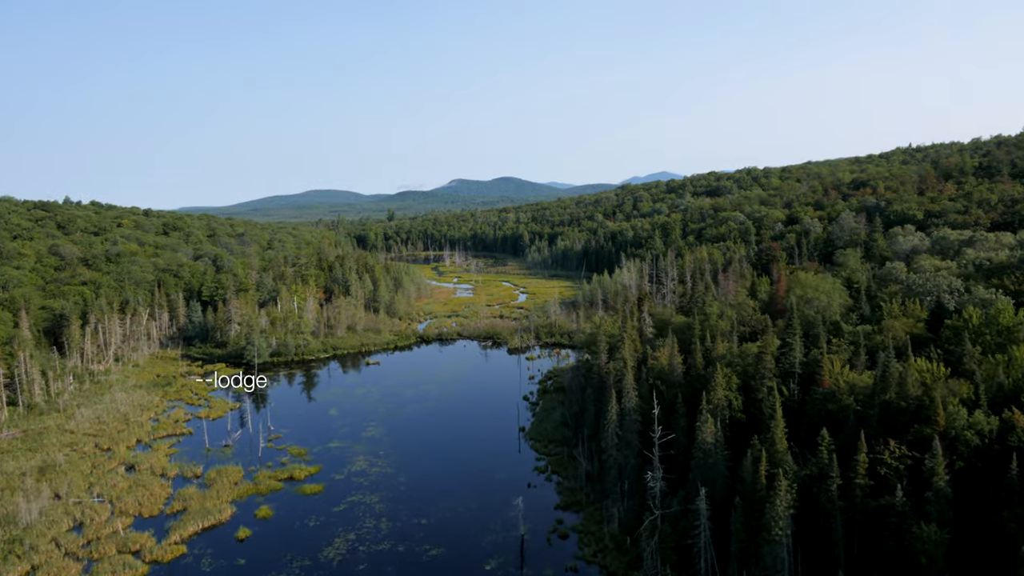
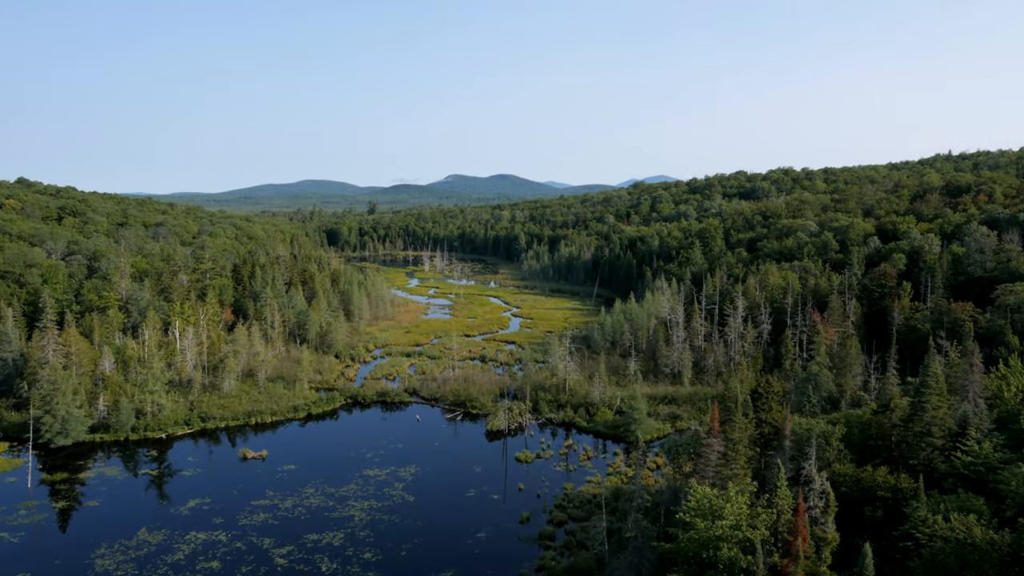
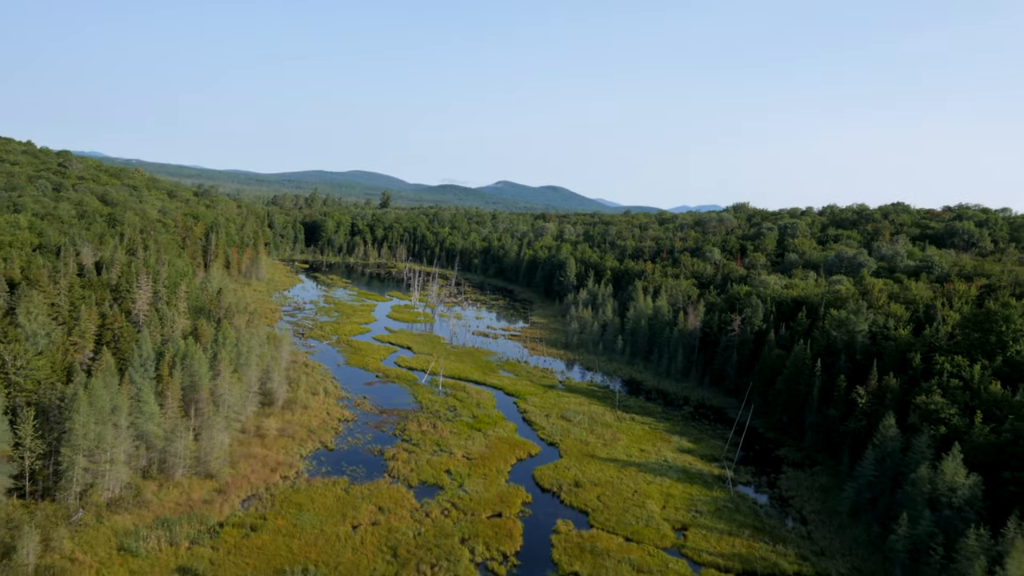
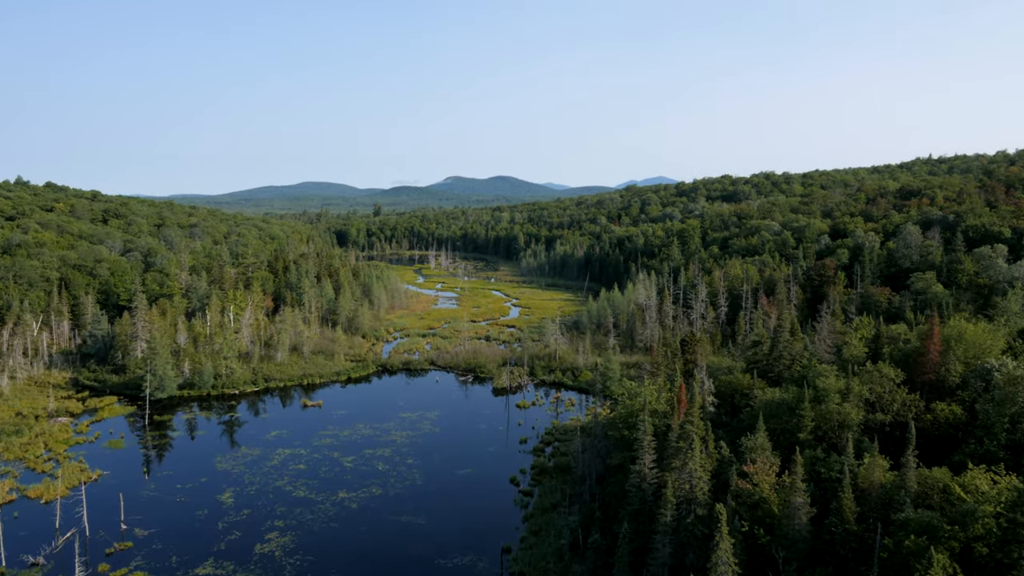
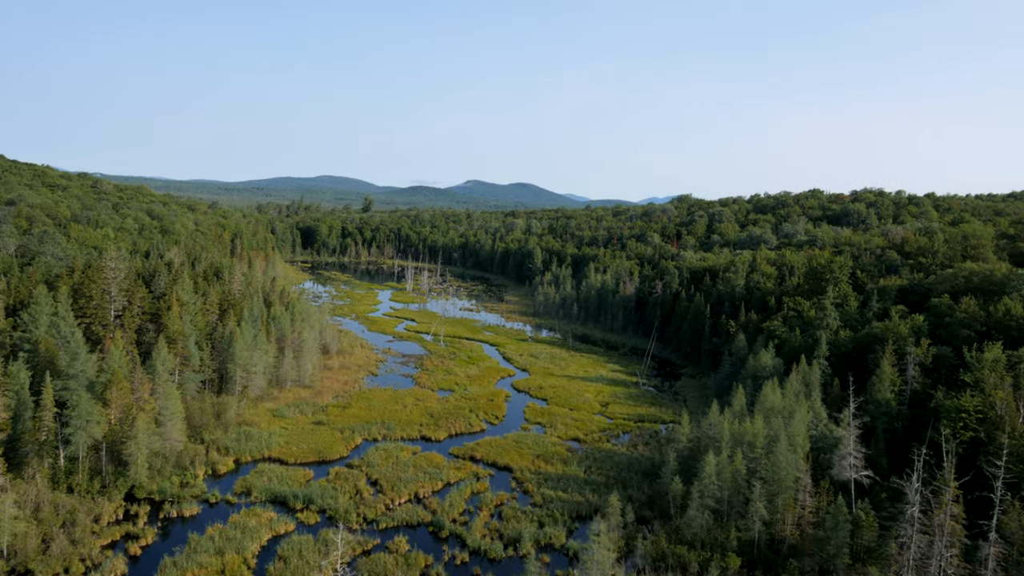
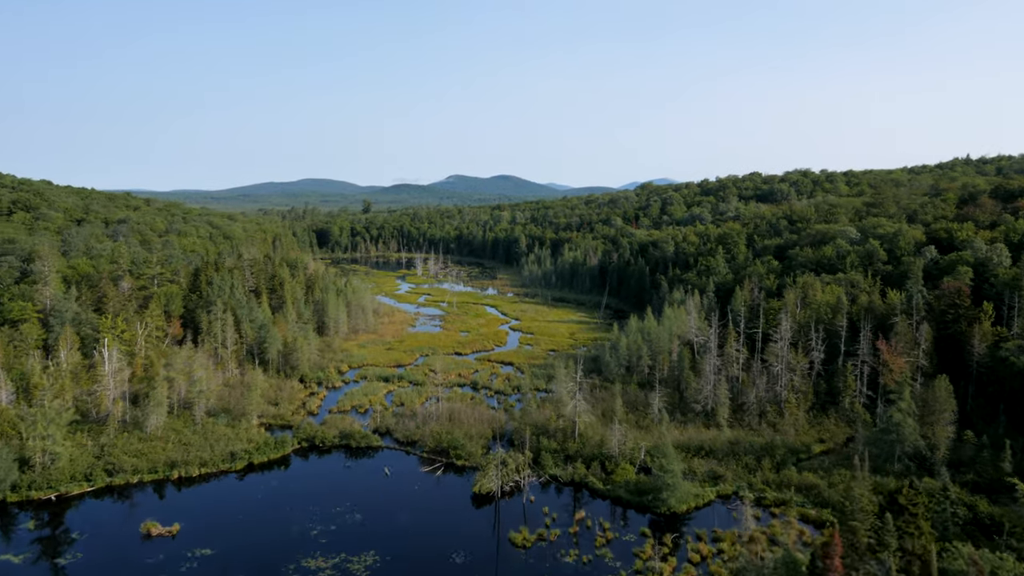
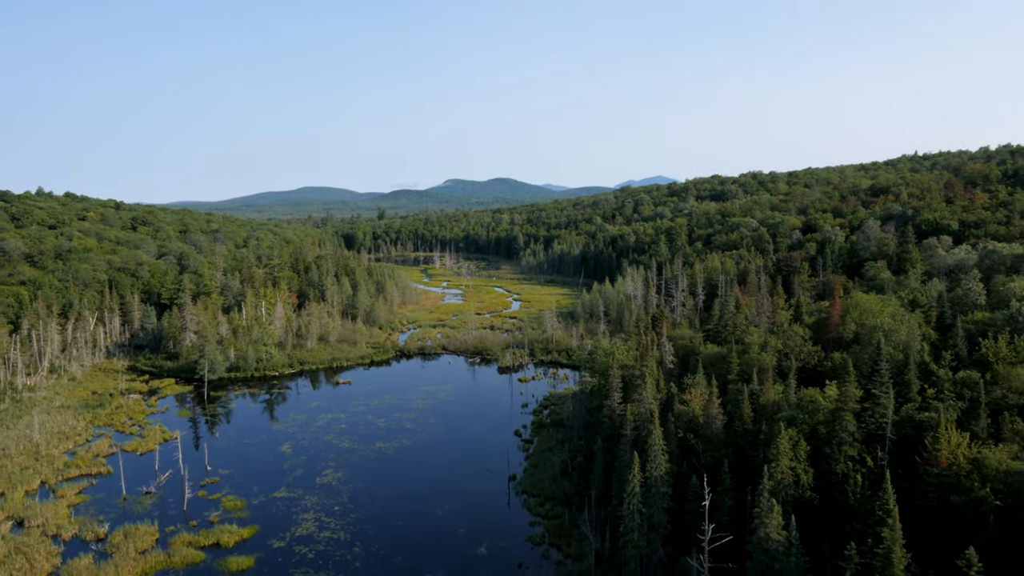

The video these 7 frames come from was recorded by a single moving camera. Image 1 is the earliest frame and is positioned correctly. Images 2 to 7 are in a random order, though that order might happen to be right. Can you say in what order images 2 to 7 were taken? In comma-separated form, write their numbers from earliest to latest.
7, 4, 2, 6, 5, 3
